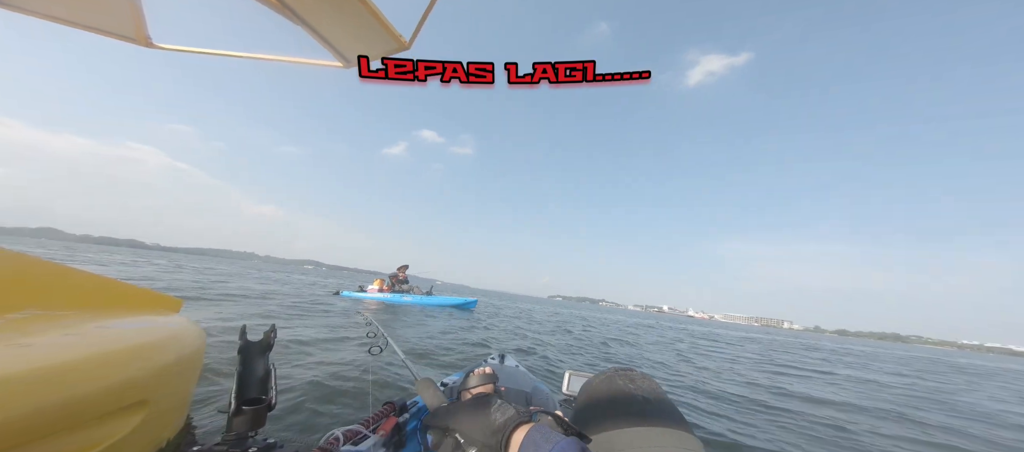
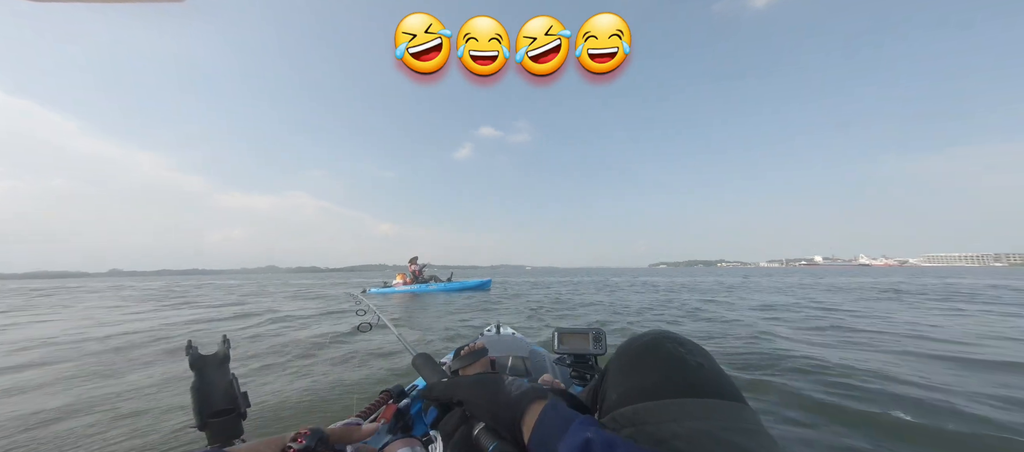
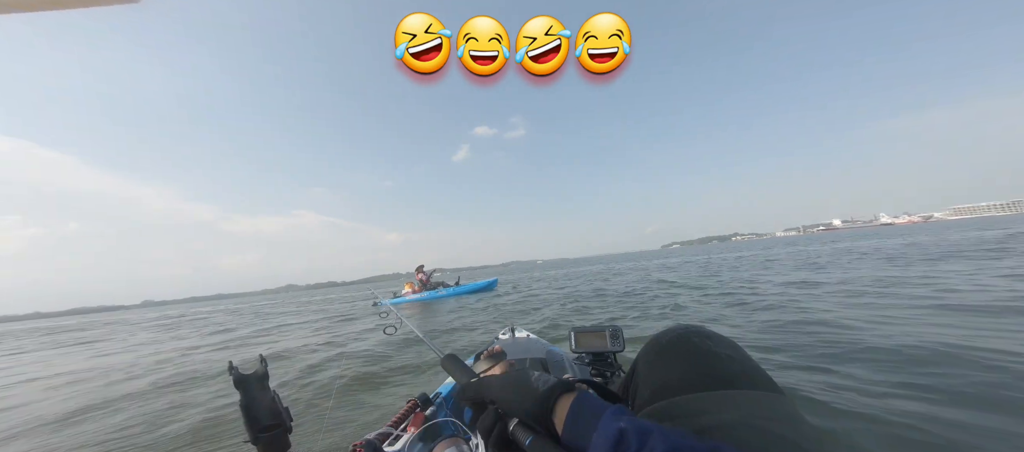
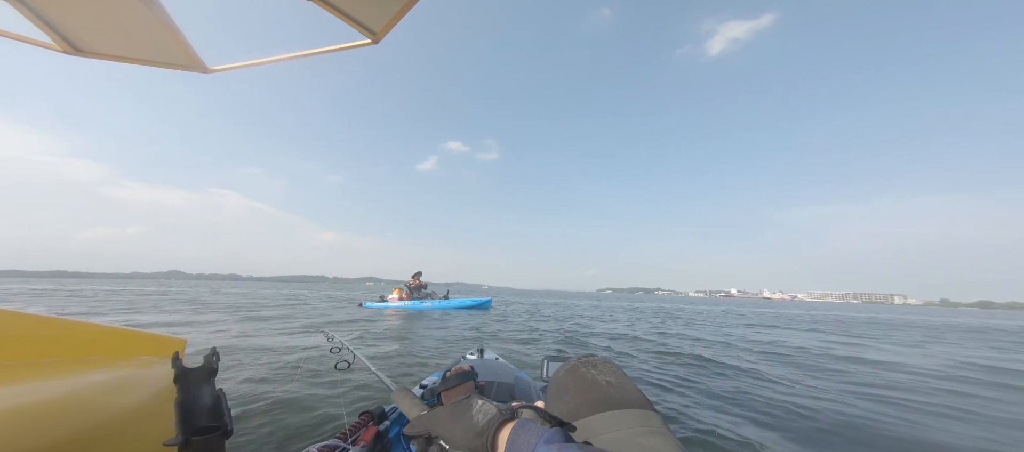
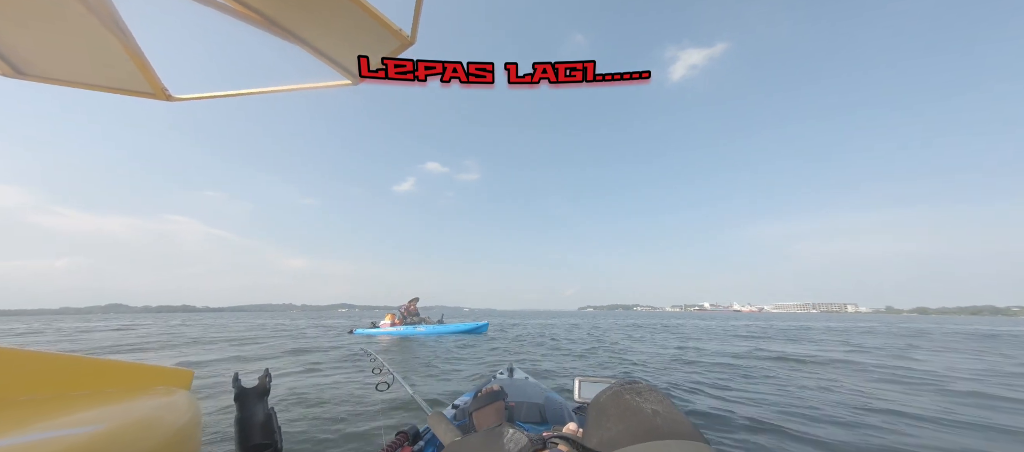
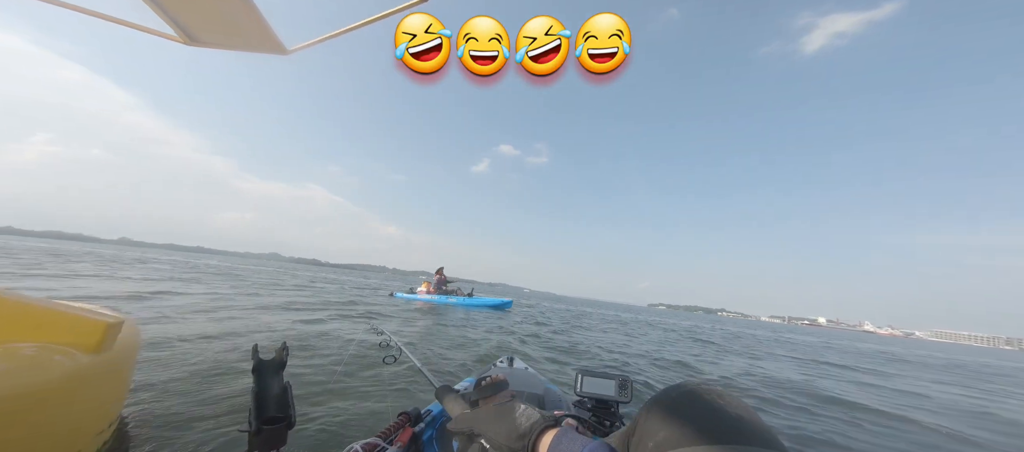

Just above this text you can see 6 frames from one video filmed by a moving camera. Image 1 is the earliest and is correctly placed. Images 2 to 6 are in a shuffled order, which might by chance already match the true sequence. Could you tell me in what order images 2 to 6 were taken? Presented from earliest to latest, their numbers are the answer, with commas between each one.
5, 4, 6, 2, 3
